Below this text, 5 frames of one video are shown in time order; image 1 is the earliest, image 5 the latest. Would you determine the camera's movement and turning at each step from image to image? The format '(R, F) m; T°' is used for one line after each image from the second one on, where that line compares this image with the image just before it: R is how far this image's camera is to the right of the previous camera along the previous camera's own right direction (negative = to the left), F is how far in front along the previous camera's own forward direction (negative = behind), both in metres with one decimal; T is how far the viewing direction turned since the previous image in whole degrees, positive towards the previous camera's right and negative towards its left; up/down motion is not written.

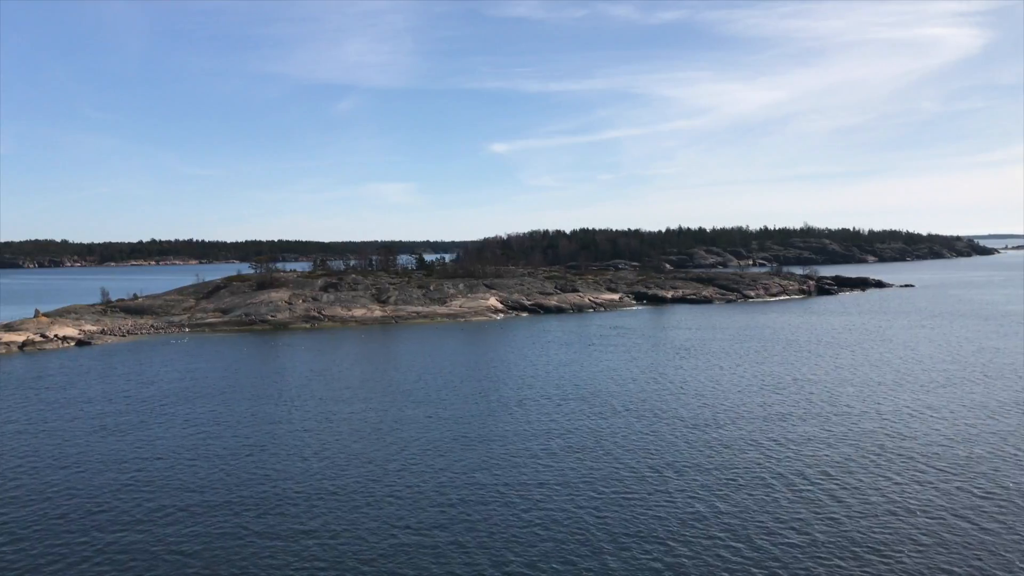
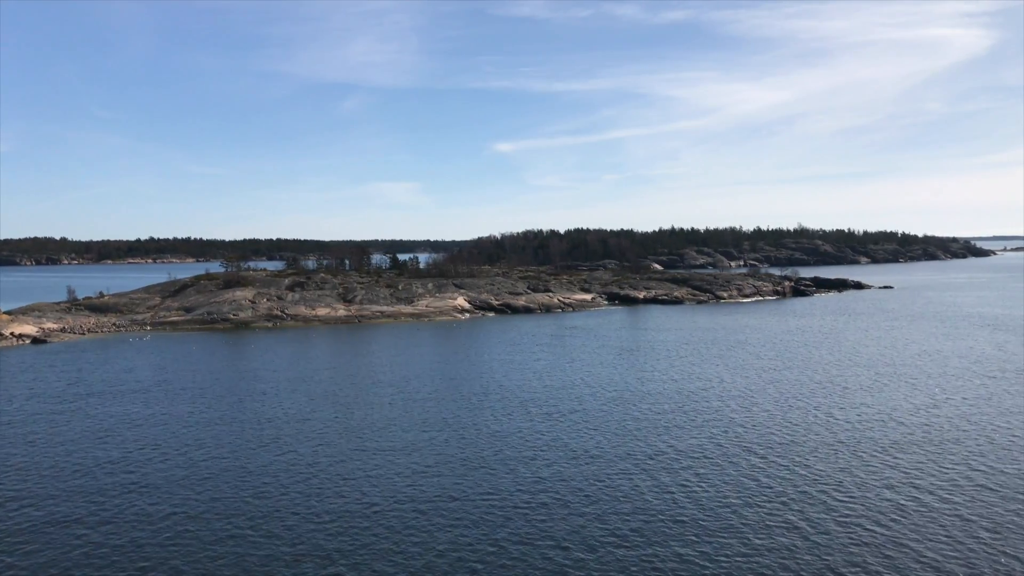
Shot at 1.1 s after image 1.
(+3.6, +0.1) m; 0°
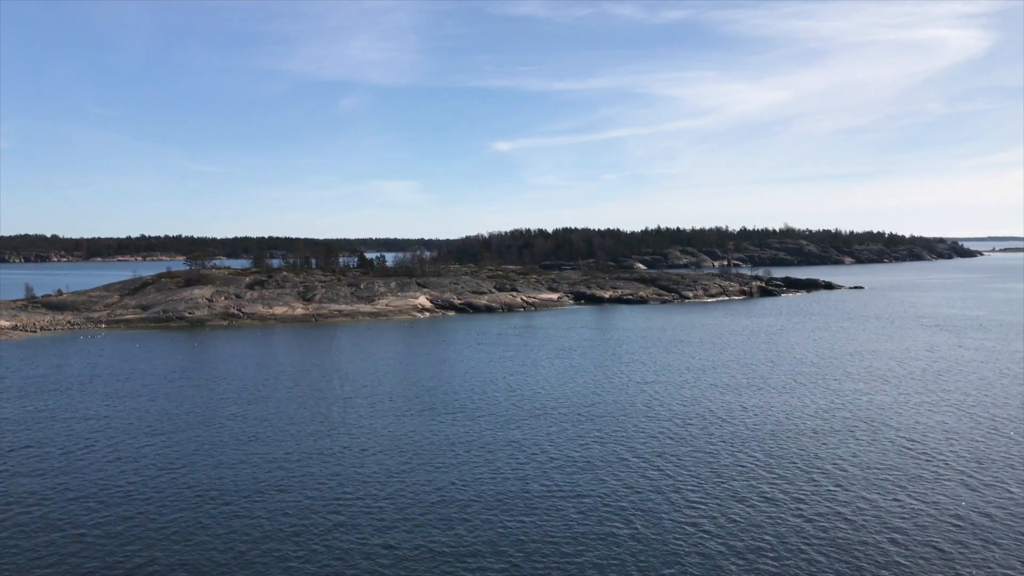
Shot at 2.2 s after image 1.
(+3.5, +0.1) m; 0°
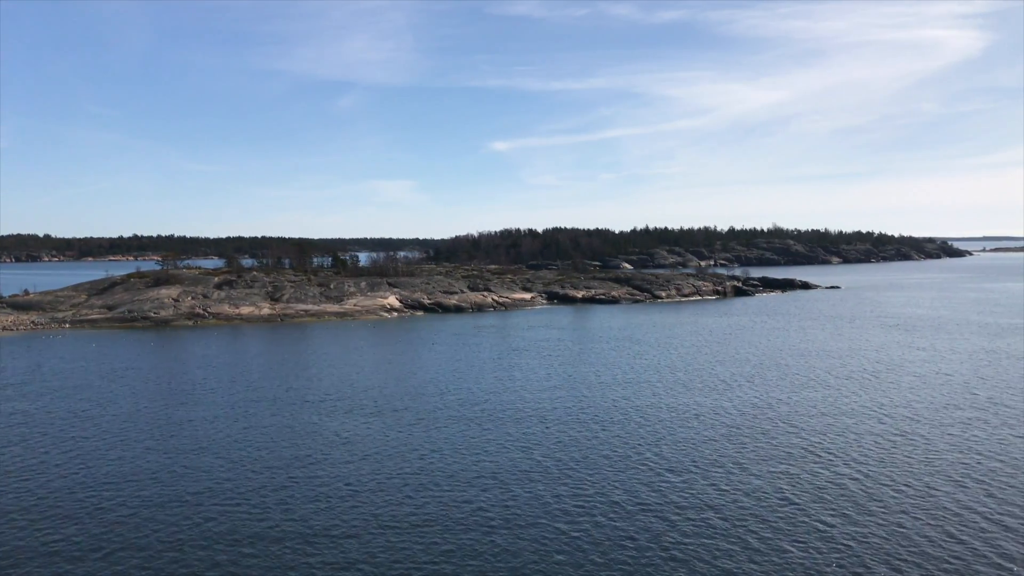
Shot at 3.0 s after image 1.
(+2.7, +0.1) m; 0°
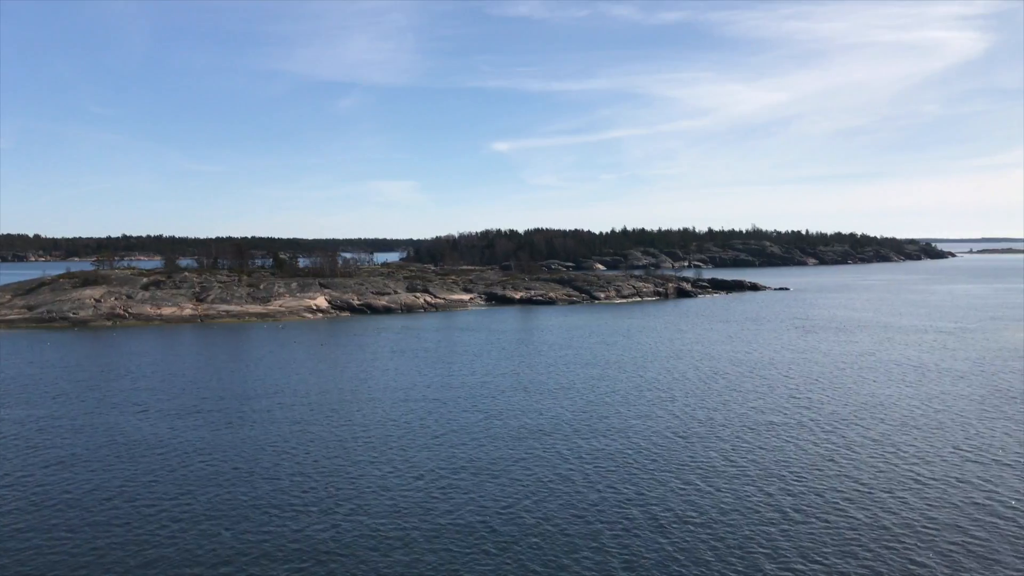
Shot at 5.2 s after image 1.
(+6.9, +0.3) m; 0°
